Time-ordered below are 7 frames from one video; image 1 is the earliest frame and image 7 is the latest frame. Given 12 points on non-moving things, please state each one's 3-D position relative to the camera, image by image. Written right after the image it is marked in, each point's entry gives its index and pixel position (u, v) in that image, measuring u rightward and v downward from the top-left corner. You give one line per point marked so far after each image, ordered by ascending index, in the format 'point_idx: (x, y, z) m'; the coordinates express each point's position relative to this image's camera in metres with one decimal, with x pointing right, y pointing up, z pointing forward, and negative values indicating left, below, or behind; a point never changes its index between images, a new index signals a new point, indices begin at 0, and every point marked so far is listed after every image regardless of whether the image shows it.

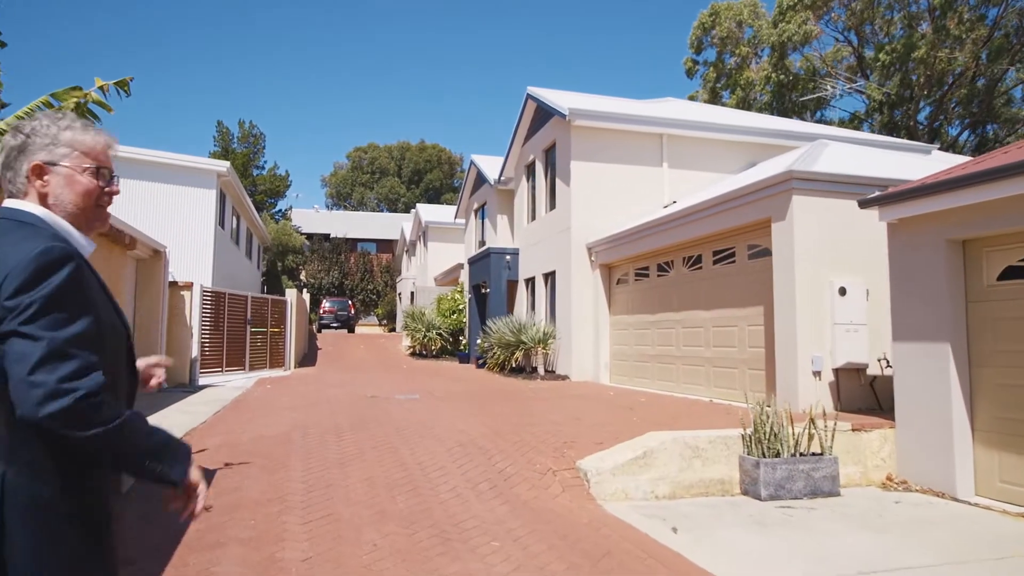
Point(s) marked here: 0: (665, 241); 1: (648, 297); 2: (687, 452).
0: (+2.6, +0.8, +12.2) m
1: (+2.5, -0.2, +13.1) m
2: (+1.7, -1.6, +6.8) m
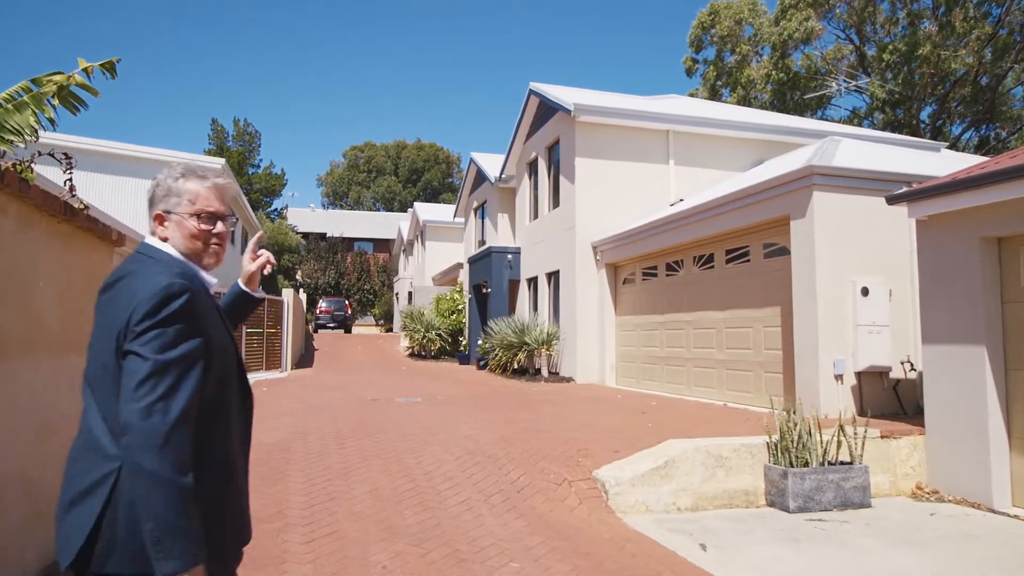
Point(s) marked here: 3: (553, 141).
0: (+2.7, +0.8, +11.8) m
1: (+2.6, -0.2, +12.7) m
2: (+1.8, -1.6, +6.4) m
3: (+1.0, +3.4, +16.1) m
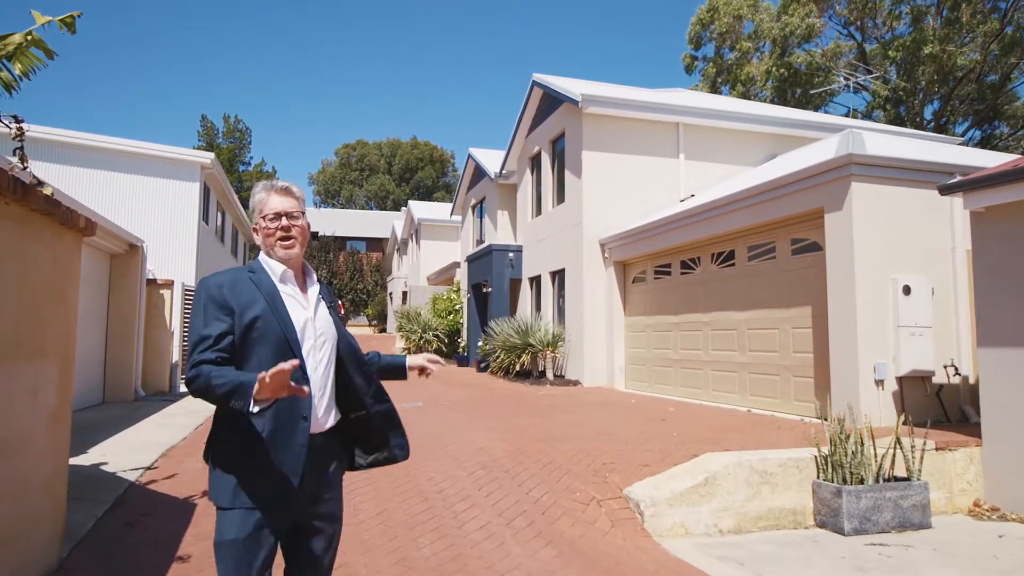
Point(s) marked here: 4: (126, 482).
0: (+2.8, +0.8, +11.2) m
1: (+2.7, -0.2, +12.1) m
2: (+2.0, -1.6, +5.8) m
3: (+1.0, +3.4, +15.5) m
4: (-3.2, -1.6, +5.8) m
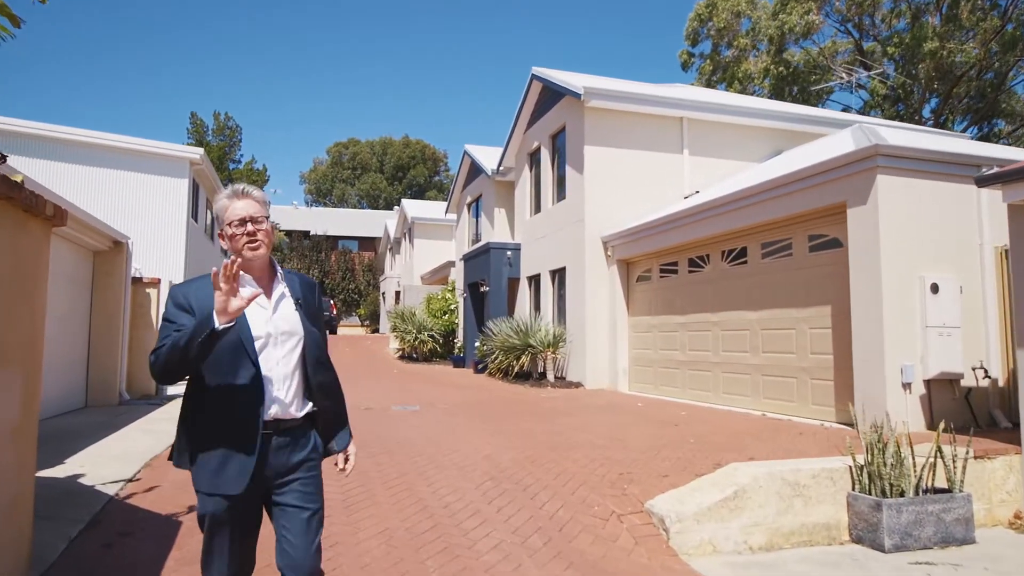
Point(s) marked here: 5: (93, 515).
0: (+2.9, +0.9, +10.7) m
1: (+2.7, -0.1, +11.7) m
2: (+2.1, -1.5, +5.3) m
3: (+1.0, +3.4, +15.1) m
4: (-3.1, -1.6, +5.3) m
5: (-3.0, -1.6, +5.0) m
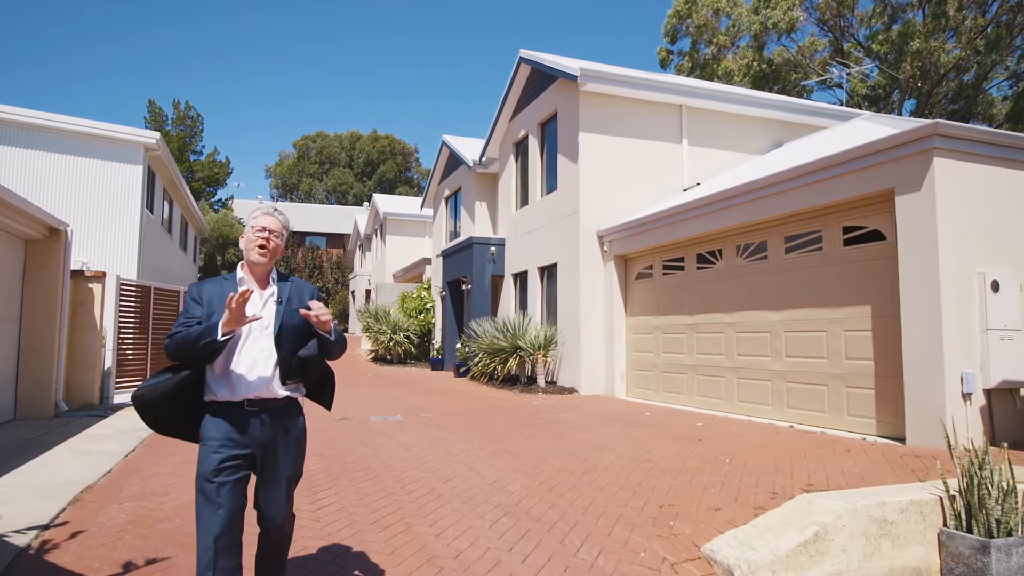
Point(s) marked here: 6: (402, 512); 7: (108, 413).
0: (+2.8, +0.9, +9.8) m
1: (+2.6, -0.1, +10.7) m
2: (+2.3, -1.5, +4.4) m
3: (+0.7, +3.5, +14.0) m
4: (-2.9, -1.5, +4.1) m
5: (-2.8, -1.6, +3.8) m
6: (-0.8, -1.6, +5.0) m
7: (-5.6, -1.7, +9.8) m
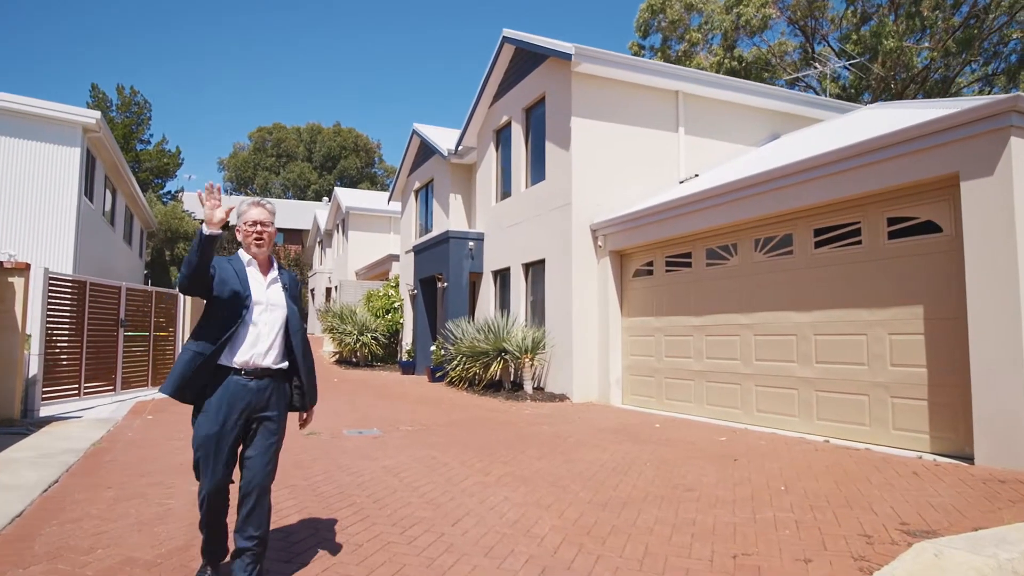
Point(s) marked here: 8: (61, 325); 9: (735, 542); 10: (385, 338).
0: (+2.7, +0.9, +8.9) m
1: (+2.5, -0.1, +9.8) m
2: (+2.5, -1.5, +3.5) m
3: (+0.4, +3.5, +13.0) m
4: (-2.7, -1.5, +2.9) m
5: (-2.5, -1.5, +2.5) m
6: (-0.6, -1.6, +3.9) m
7: (-5.7, -1.7, +8.3) m
8: (-6.7, -0.5, +10.4) m
9: (+1.3, -1.5, +4.3) m
10: (-3.5, -1.4, +19.3) m
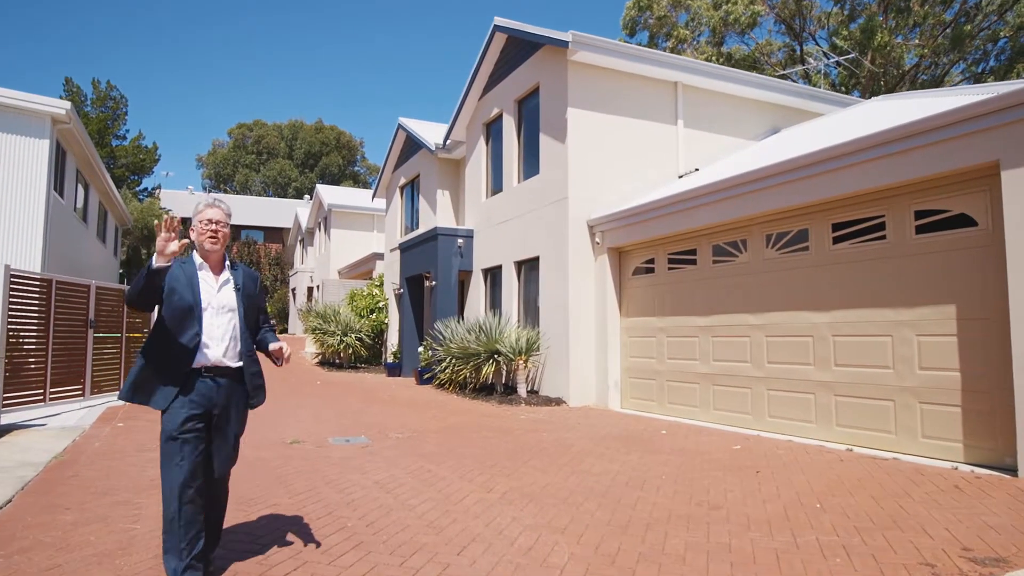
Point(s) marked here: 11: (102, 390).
0: (+2.7, +0.9, +8.4) m
1: (+2.4, -0.1, +9.3) m
2: (+2.6, -1.5, +3.0) m
3: (+0.3, +3.5, +12.5) m
4: (-2.5, -1.5, +2.2) m
5: (-2.4, -1.5, +1.9) m
6: (-0.5, -1.6, +3.4) m
7: (-5.7, -1.7, +7.7) m
8: (-6.8, -0.5, +9.7) m
9: (+1.4, -1.5, +3.8) m
10: (-3.8, -1.4, +18.6) m
11: (-6.9, -1.7, +11.7) m
